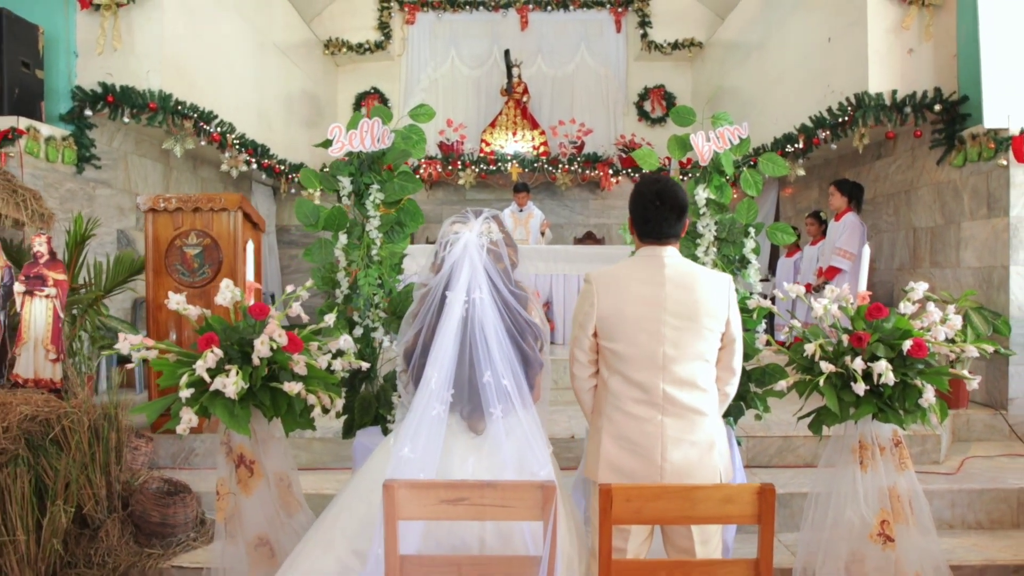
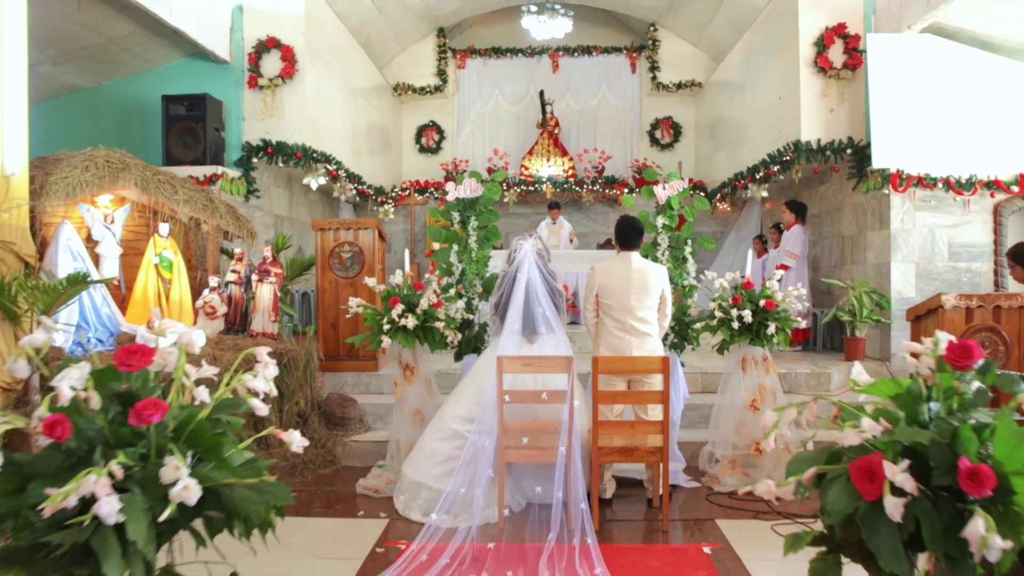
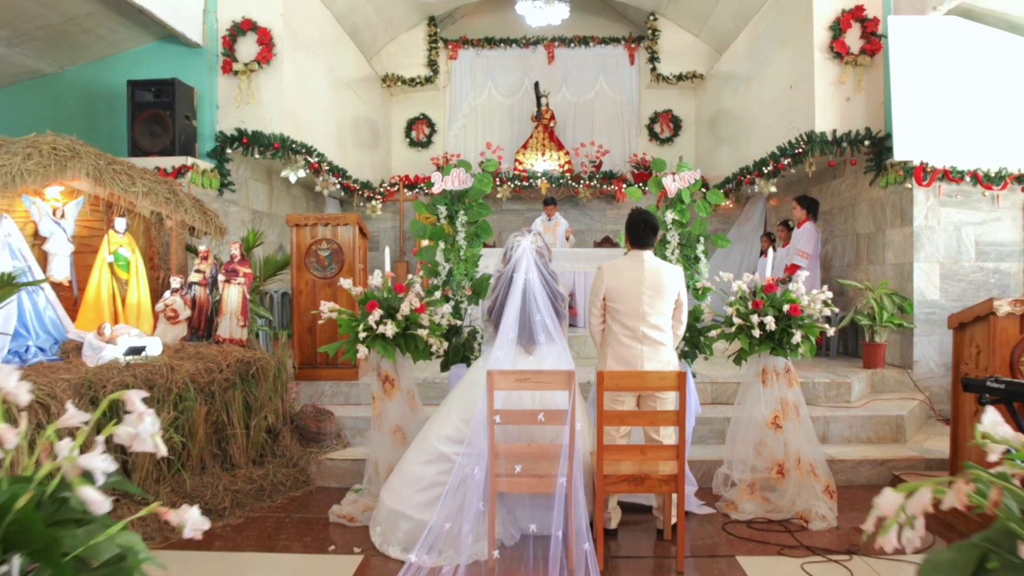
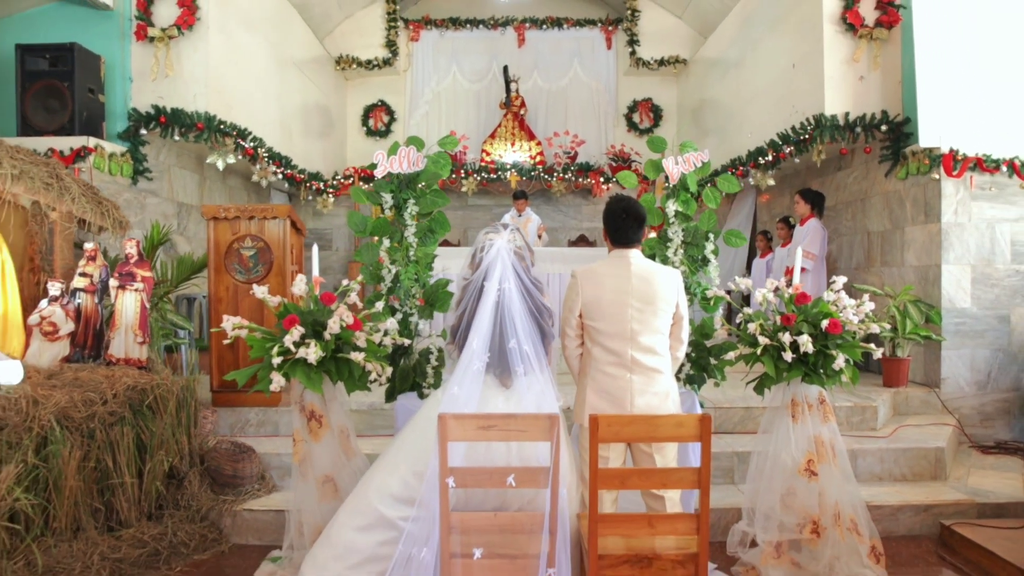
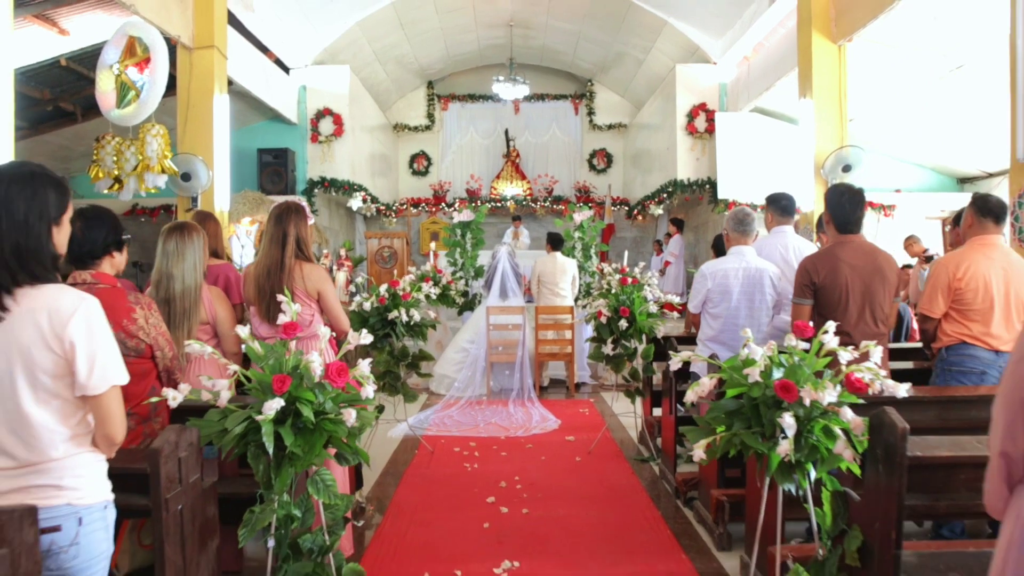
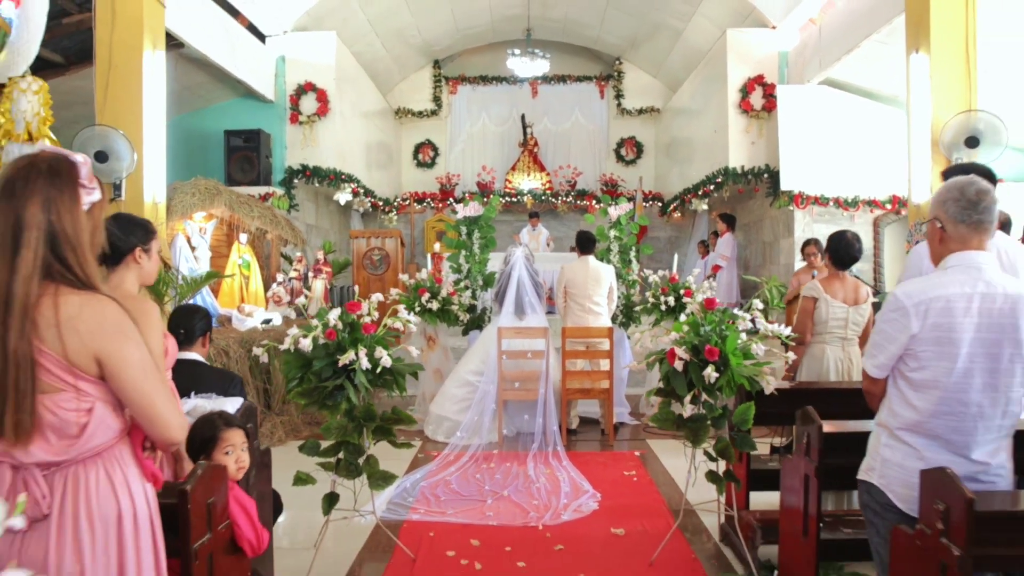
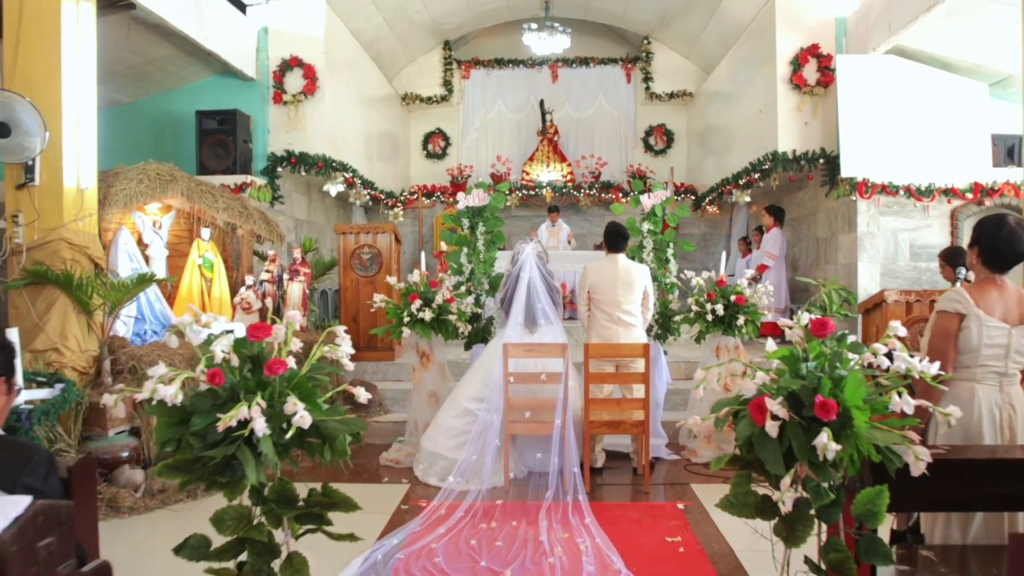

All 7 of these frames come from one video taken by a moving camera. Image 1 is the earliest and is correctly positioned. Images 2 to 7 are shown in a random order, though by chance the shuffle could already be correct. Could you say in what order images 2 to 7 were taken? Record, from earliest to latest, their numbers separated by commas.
4, 3, 2, 7, 6, 5
